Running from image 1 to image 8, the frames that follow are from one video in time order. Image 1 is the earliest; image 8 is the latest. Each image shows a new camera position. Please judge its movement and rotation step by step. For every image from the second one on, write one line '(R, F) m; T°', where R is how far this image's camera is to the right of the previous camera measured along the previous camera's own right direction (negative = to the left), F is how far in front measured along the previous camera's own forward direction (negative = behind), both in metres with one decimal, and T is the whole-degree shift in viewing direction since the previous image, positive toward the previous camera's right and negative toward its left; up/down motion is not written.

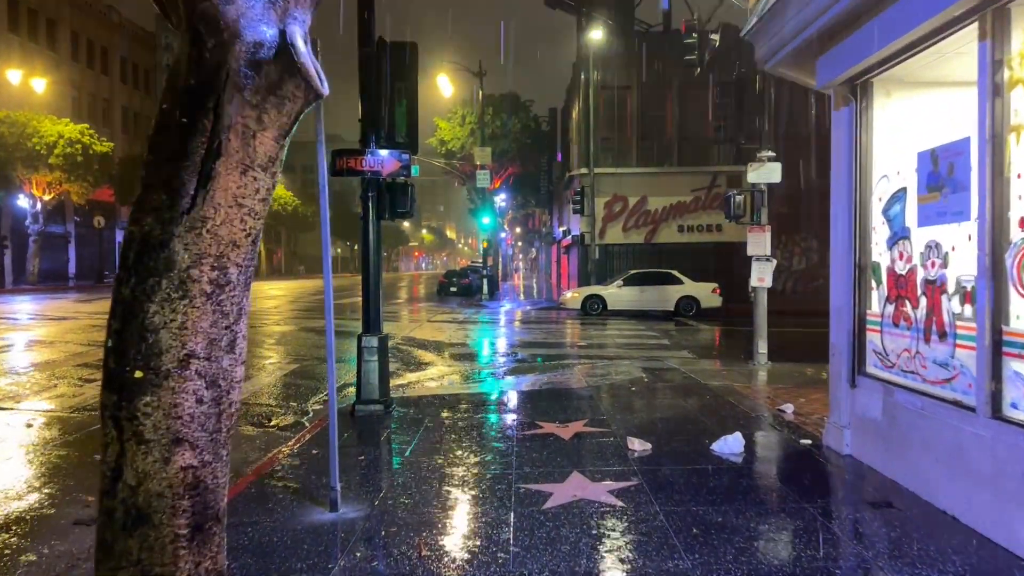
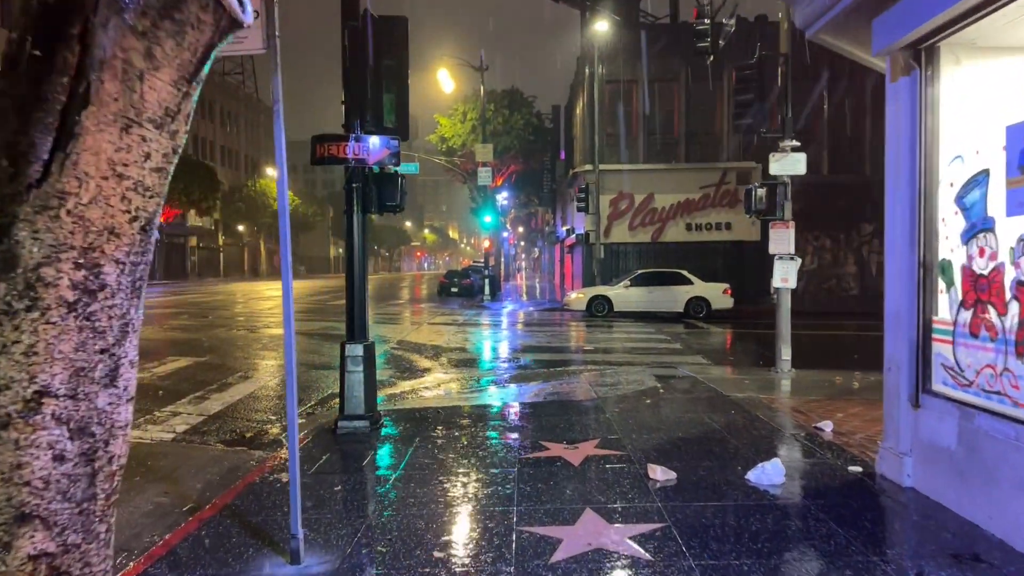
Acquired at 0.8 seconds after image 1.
(0.0, +0.9) m; 0°
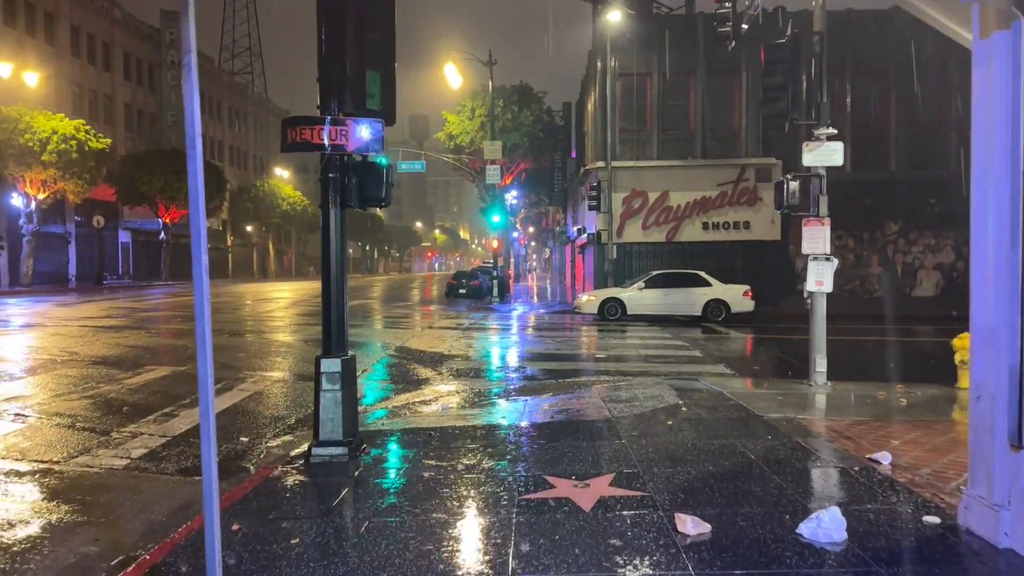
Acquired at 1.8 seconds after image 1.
(+0.1, +1.0) m; -1°
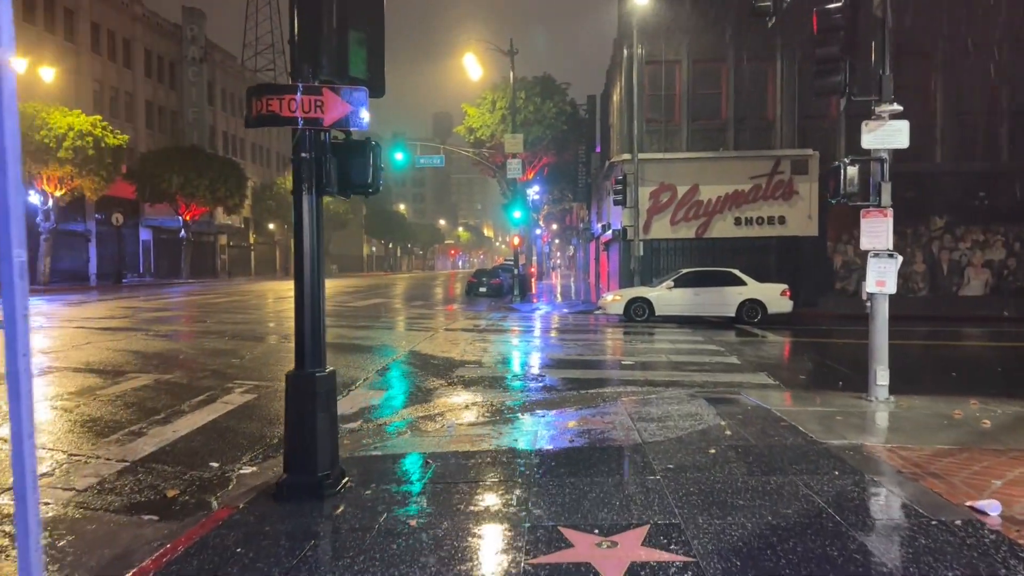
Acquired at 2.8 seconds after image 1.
(+0.1, +1.1) m; -2°
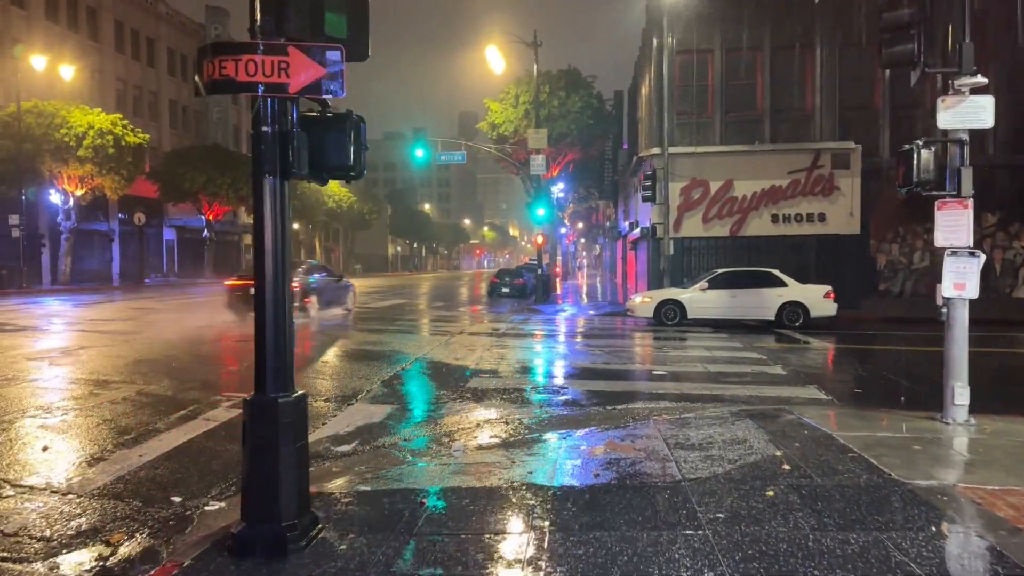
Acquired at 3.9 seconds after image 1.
(+0.1, +1.0) m; -2°
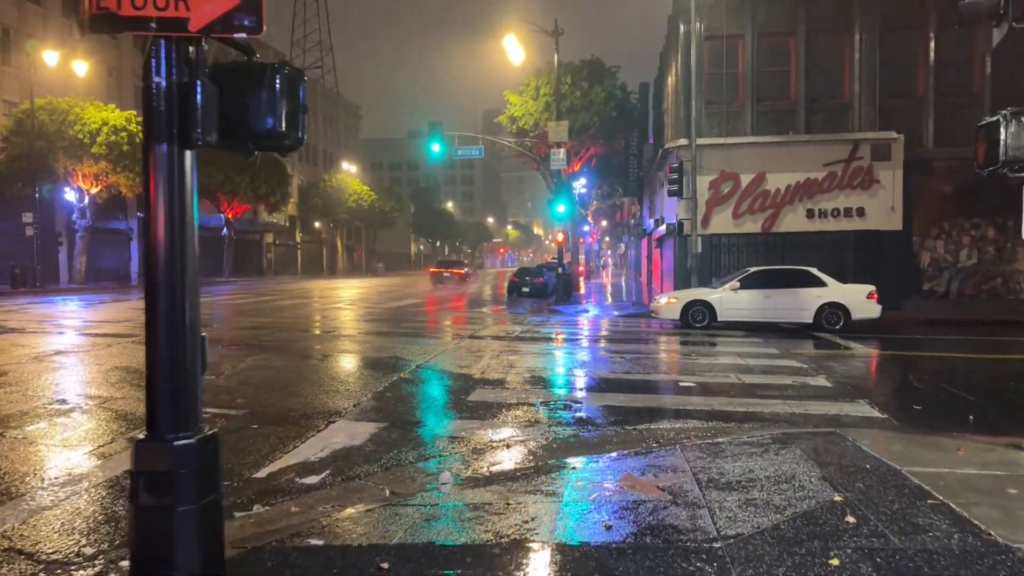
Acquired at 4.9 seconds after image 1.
(+0.2, +1.1) m; -2°
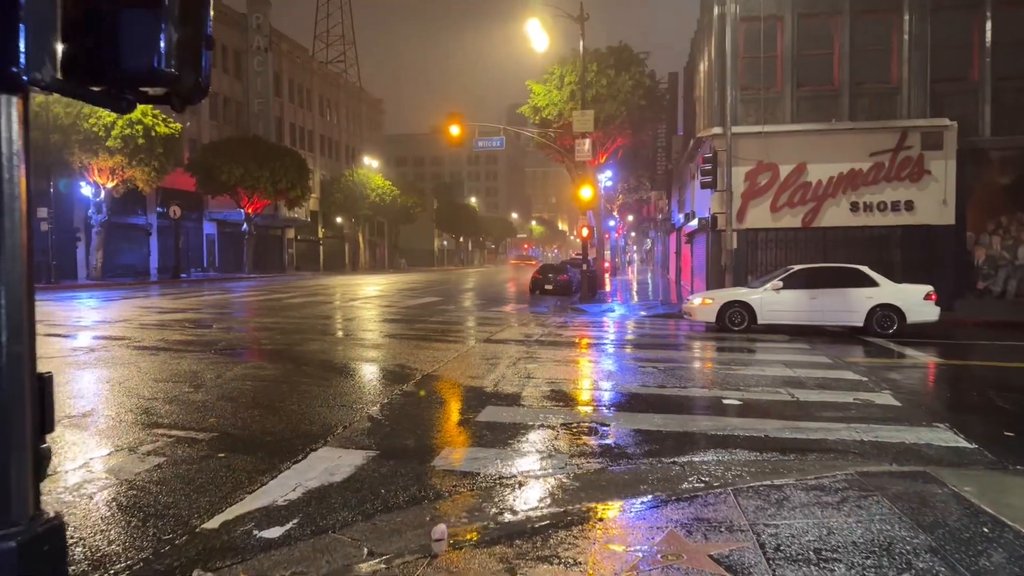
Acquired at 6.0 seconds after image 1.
(+0.1, +1.1) m; -2°
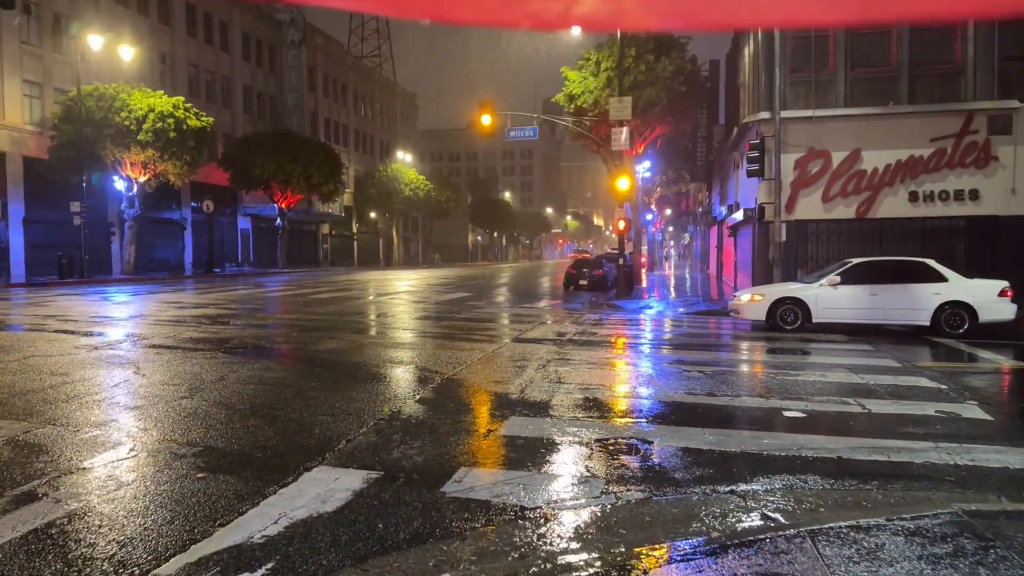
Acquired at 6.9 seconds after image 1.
(+0.1, +0.9) m; -3°
